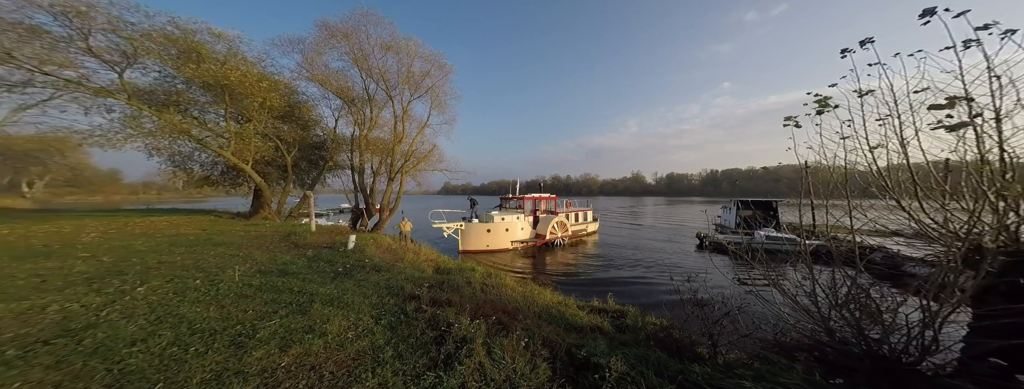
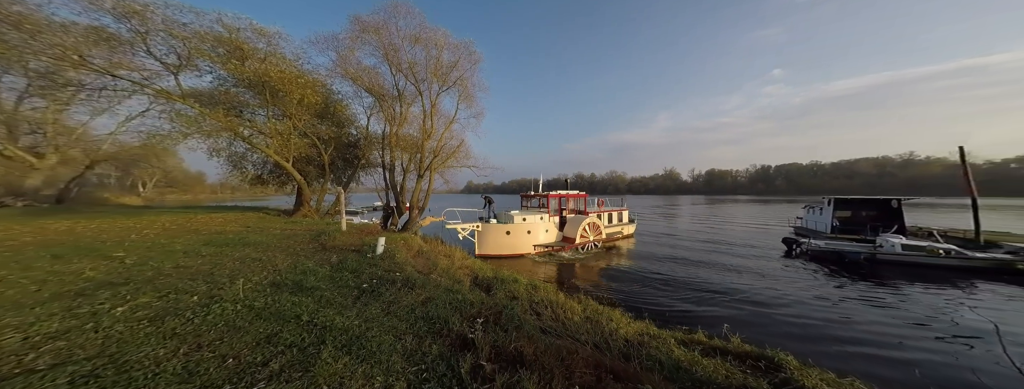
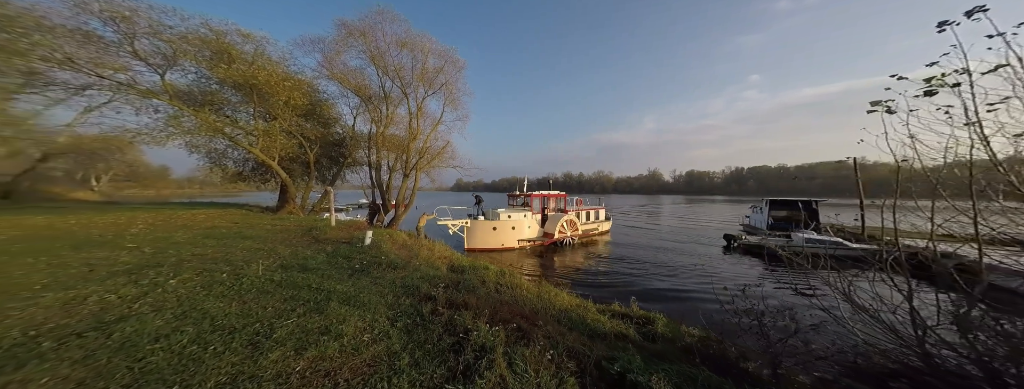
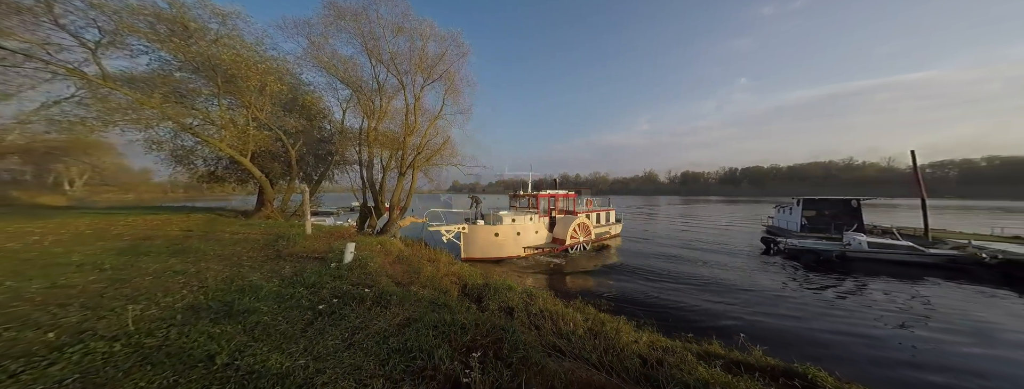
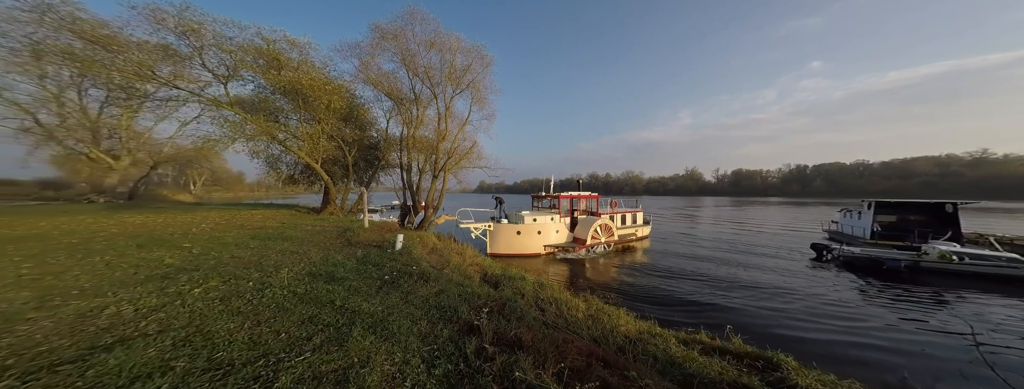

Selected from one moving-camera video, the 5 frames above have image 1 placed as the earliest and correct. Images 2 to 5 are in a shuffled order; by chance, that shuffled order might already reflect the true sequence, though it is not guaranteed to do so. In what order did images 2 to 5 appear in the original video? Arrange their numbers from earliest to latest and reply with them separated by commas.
3, 5, 2, 4
